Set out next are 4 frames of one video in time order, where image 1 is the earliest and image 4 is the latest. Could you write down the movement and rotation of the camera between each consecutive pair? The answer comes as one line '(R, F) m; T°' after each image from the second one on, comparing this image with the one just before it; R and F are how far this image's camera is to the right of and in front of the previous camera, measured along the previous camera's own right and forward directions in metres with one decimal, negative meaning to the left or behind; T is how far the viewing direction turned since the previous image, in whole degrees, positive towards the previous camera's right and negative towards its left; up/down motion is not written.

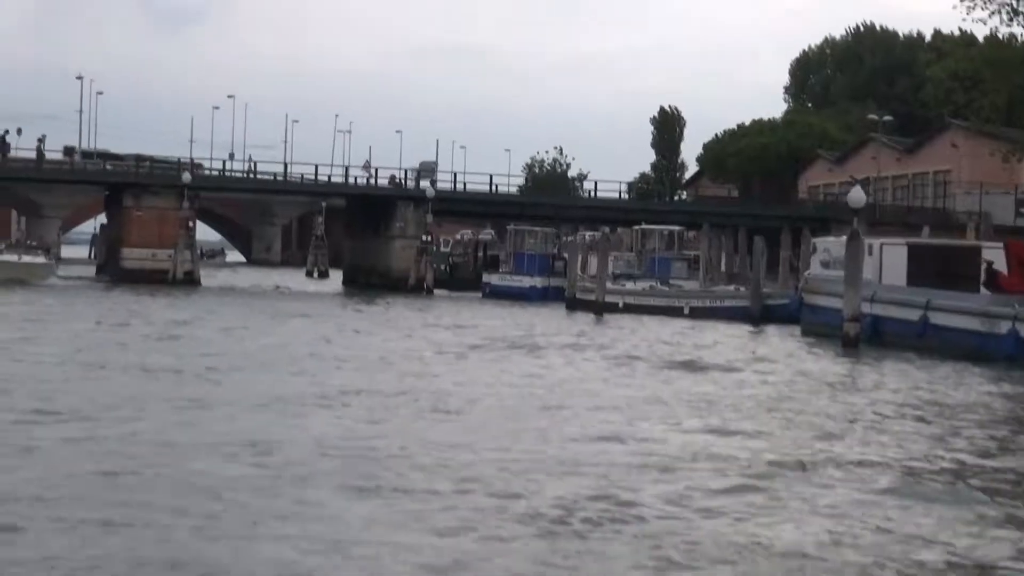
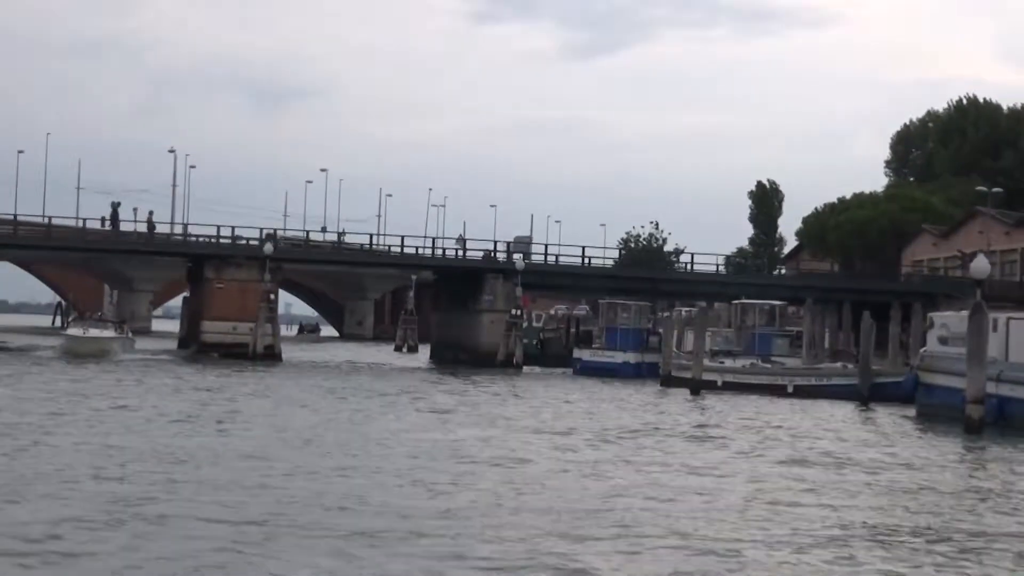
(+0.1, +2.3) m; -3°
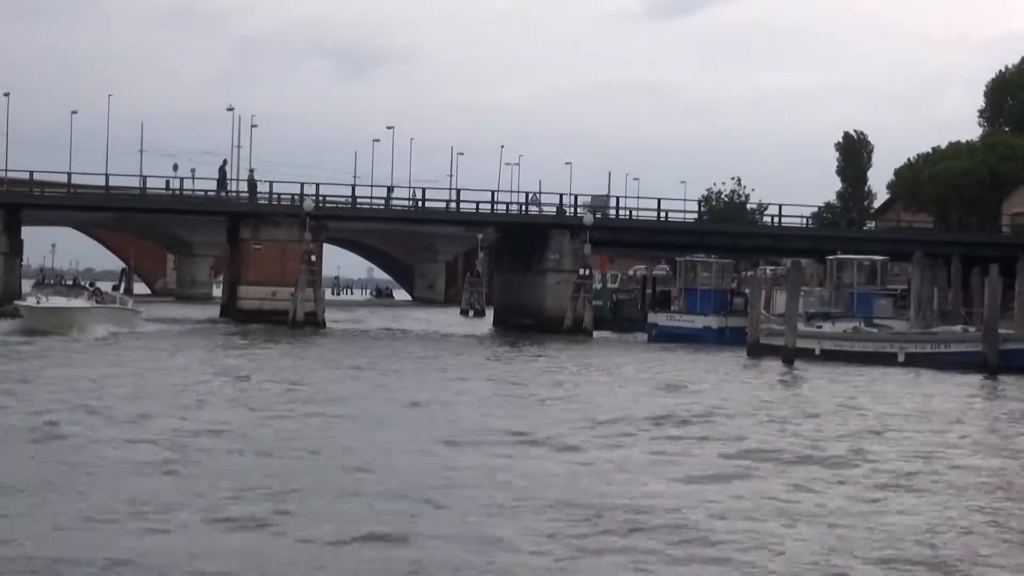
(+0.4, +5.5) m; -3°
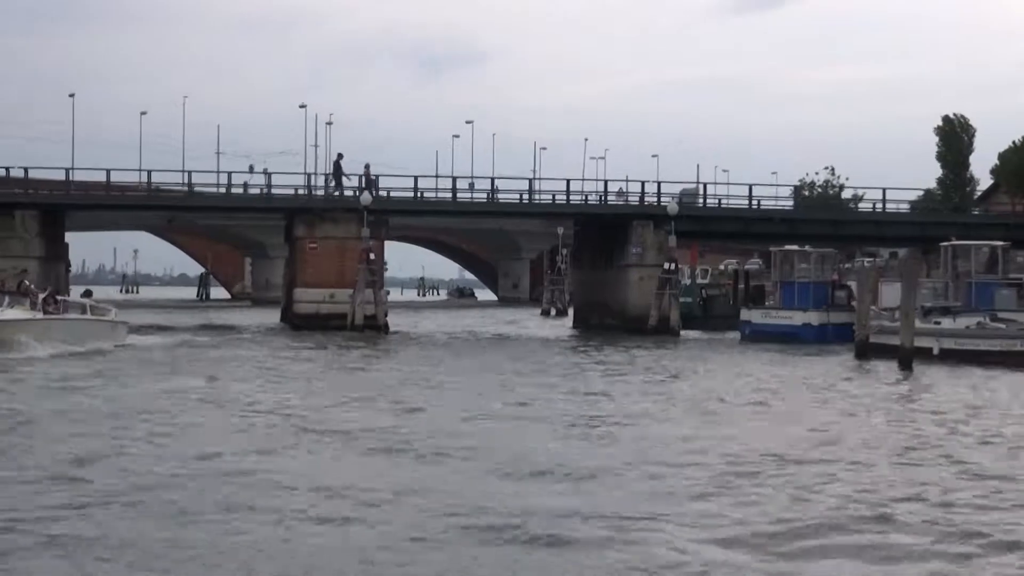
(+0.3, +4.2) m; -3°
